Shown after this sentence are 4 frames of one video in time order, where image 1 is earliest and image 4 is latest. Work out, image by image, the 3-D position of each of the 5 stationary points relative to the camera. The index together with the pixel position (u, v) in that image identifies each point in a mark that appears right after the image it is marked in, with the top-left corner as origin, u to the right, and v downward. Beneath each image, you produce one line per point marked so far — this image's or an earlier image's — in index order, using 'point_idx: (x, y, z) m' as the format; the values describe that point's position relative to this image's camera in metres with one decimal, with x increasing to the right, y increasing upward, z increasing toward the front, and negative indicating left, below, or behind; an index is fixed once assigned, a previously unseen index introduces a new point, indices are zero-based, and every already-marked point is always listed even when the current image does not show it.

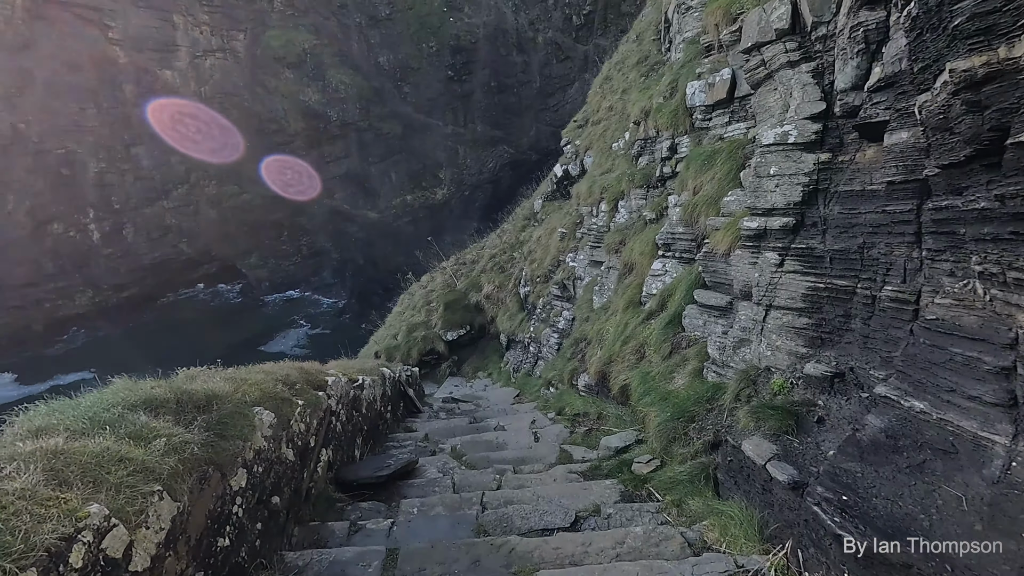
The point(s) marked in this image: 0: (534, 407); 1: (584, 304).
0: (+0.4, -2.0, +9.0) m
1: (+1.3, -0.3, +9.8) m
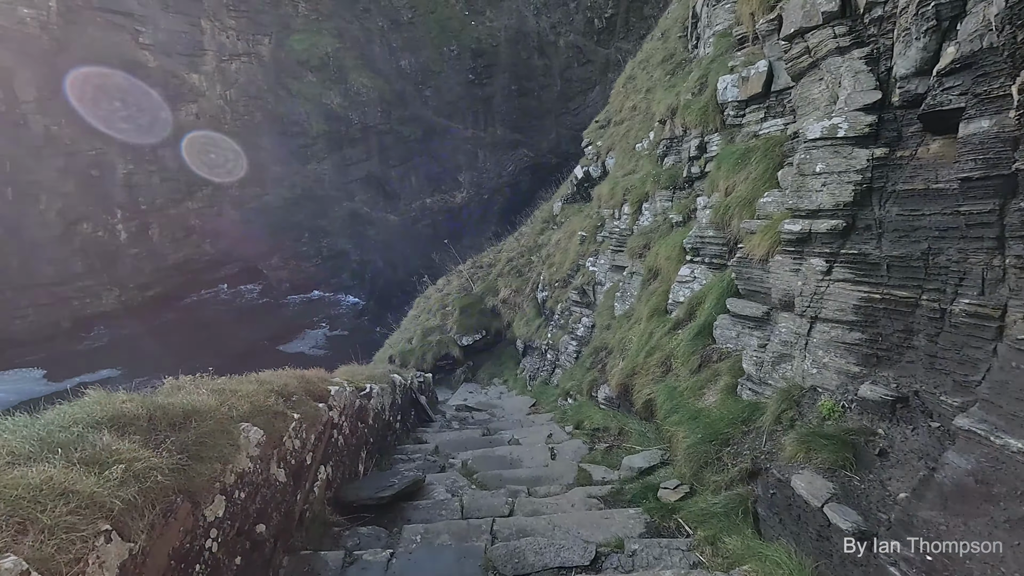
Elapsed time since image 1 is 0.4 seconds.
0: (+0.6, -2.1, +8.6) m
1: (+1.6, -0.4, +9.3) m
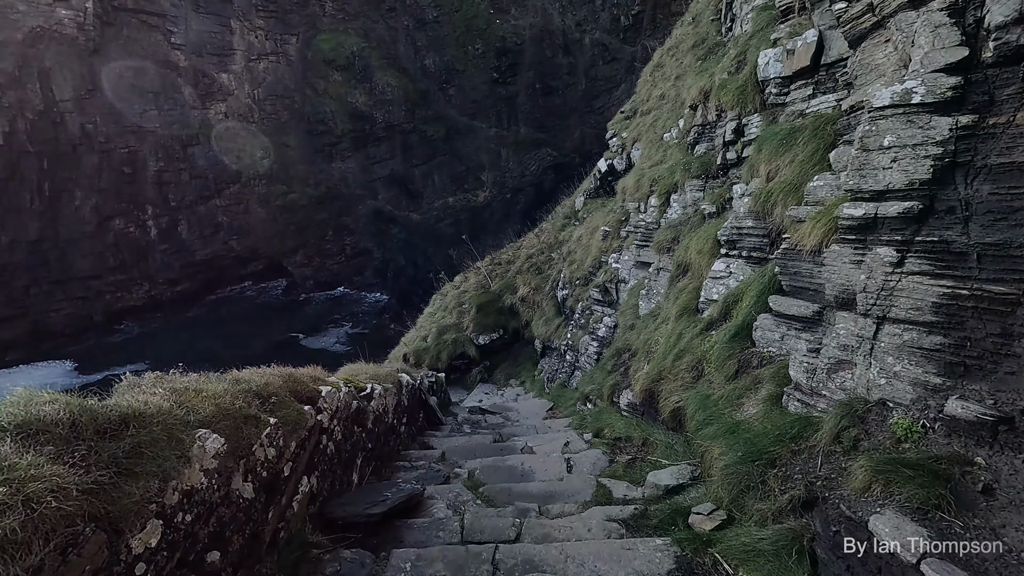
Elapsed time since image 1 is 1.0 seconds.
0: (+0.9, -2.0, +8.0) m
1: (+1.9, -0.4, +8.7) m
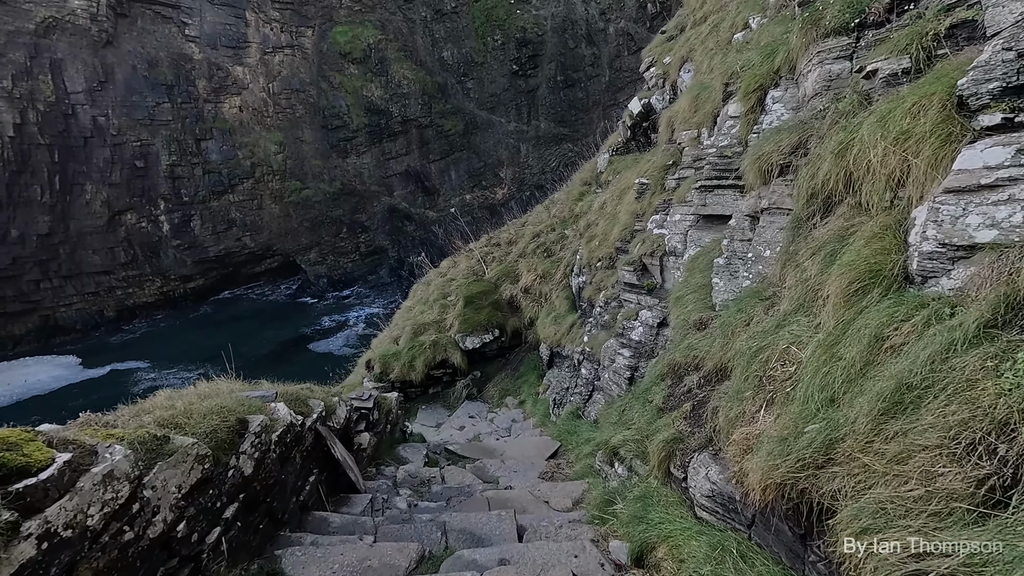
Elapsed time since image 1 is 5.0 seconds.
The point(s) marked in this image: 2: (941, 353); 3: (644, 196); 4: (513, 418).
0: (+0.5, -1.7, +4.2) m
1: (+1.6, -0.1, +4.9) m
2: (+1.6, -0.2, +2.1) m
3: (+1.9, +1.3, +7.7) m
4: (0.0, -2.2, +8.8) m
